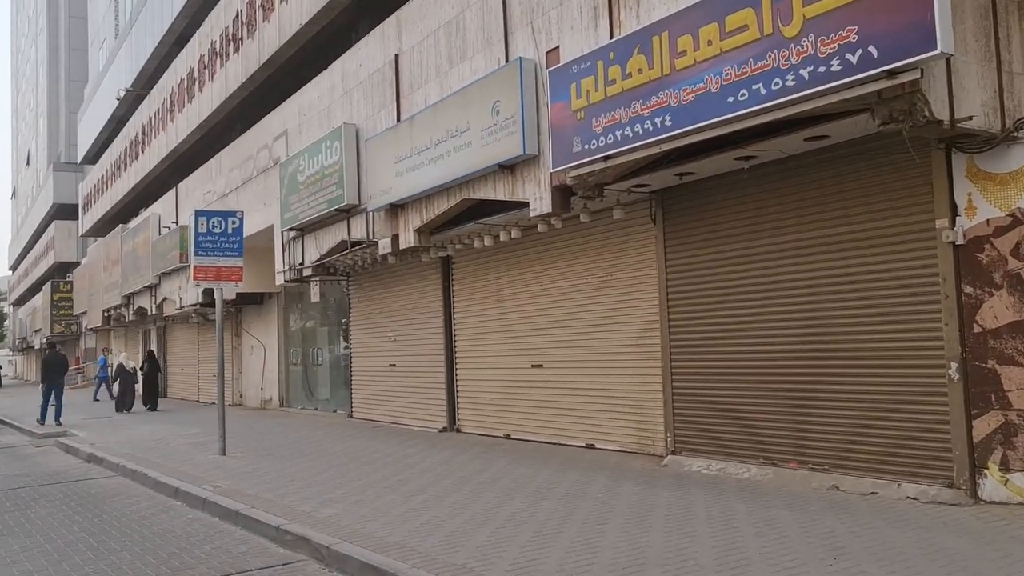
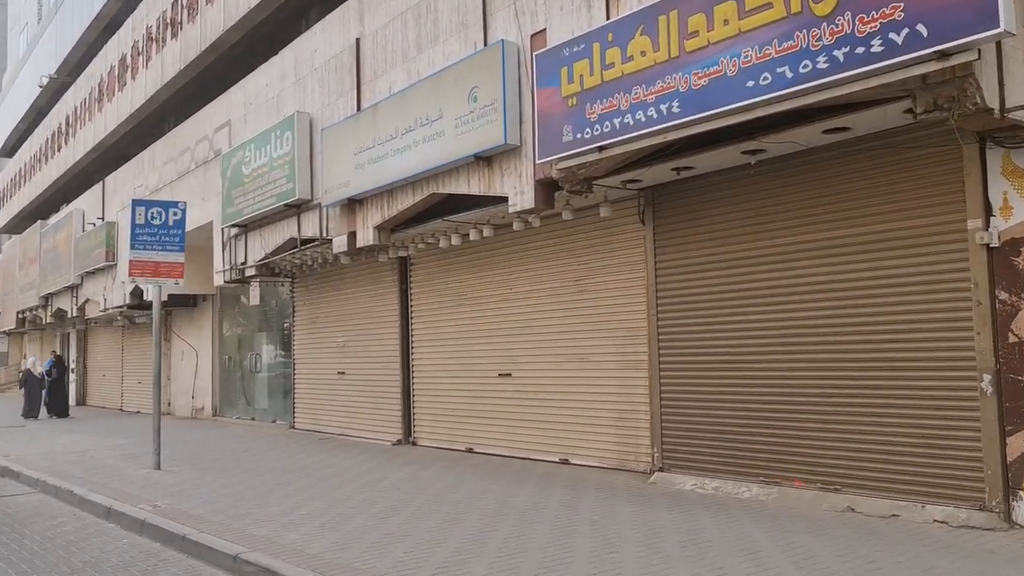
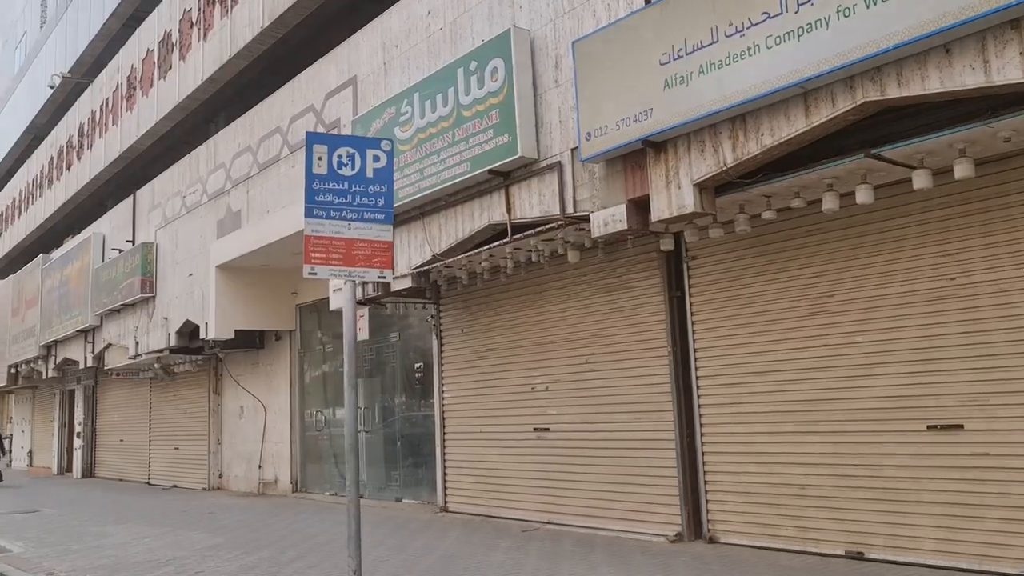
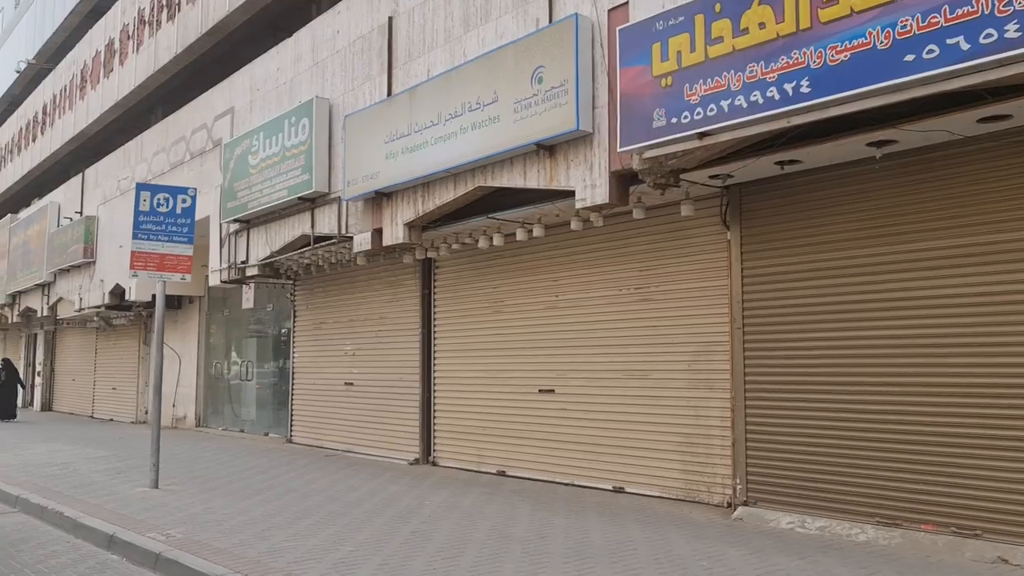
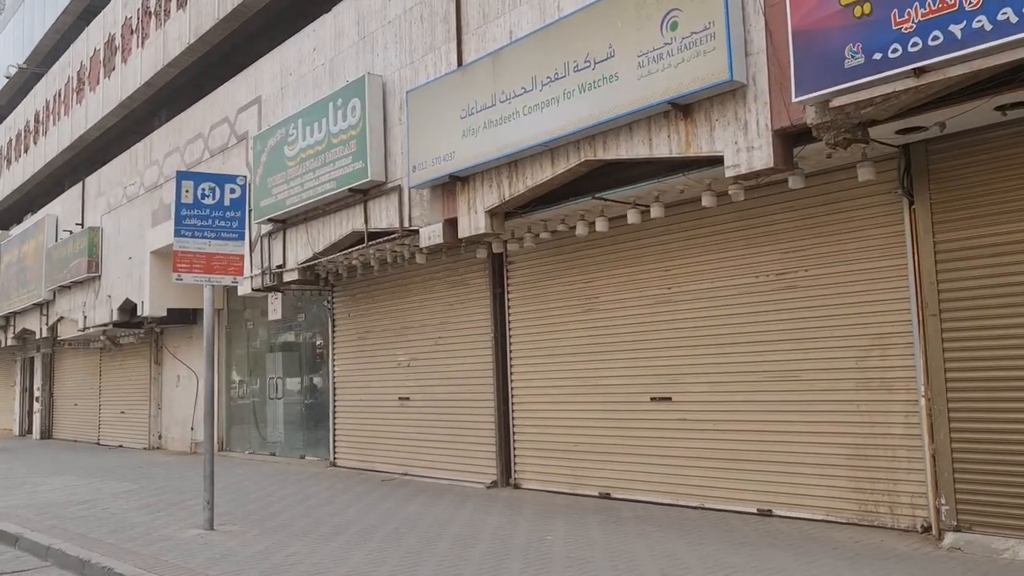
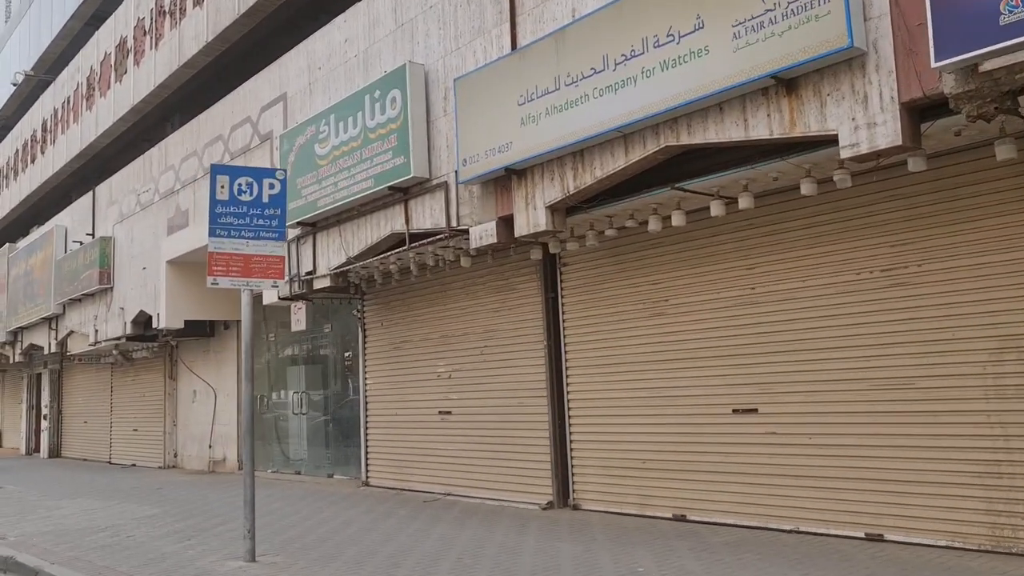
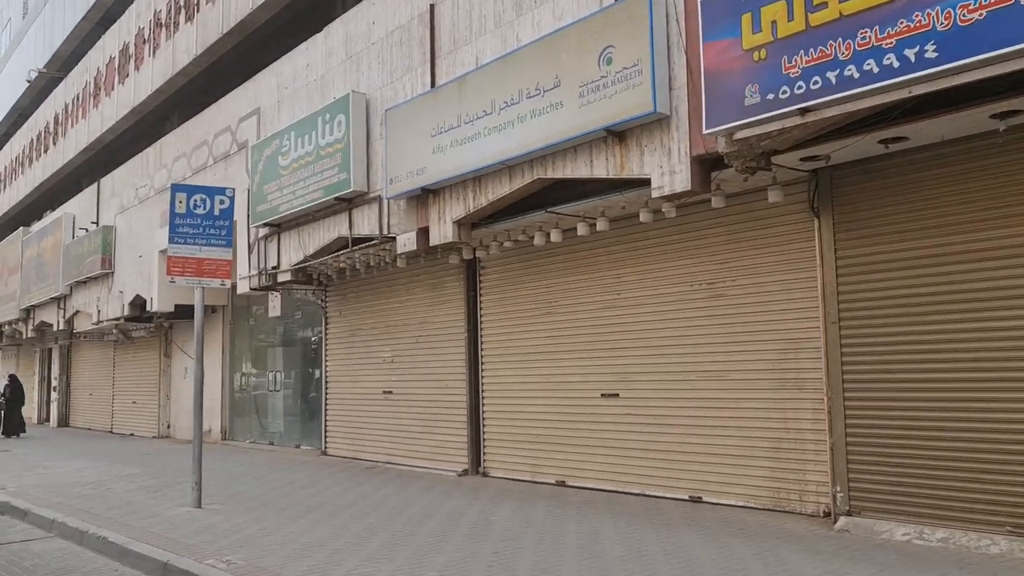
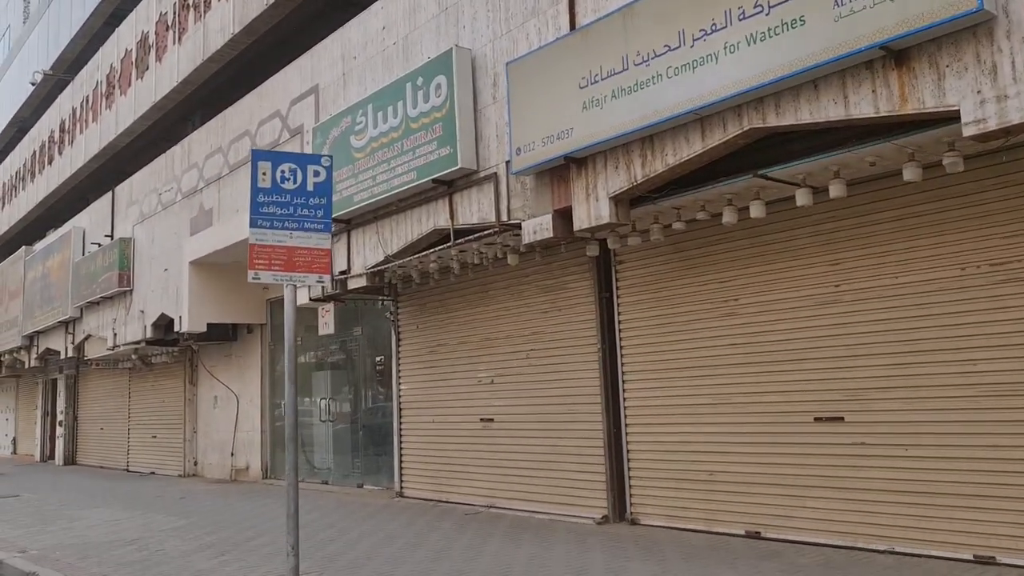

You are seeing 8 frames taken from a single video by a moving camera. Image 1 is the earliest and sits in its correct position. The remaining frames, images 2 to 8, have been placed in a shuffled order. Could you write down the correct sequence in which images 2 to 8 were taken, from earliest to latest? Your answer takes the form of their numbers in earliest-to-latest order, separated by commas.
2, 4, 7, 5, 6, 8, 3
